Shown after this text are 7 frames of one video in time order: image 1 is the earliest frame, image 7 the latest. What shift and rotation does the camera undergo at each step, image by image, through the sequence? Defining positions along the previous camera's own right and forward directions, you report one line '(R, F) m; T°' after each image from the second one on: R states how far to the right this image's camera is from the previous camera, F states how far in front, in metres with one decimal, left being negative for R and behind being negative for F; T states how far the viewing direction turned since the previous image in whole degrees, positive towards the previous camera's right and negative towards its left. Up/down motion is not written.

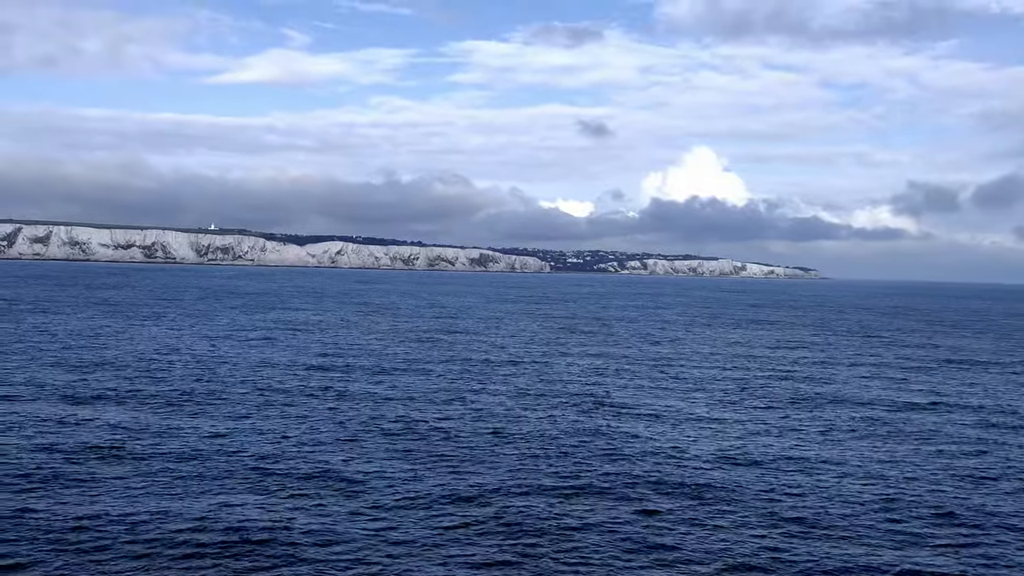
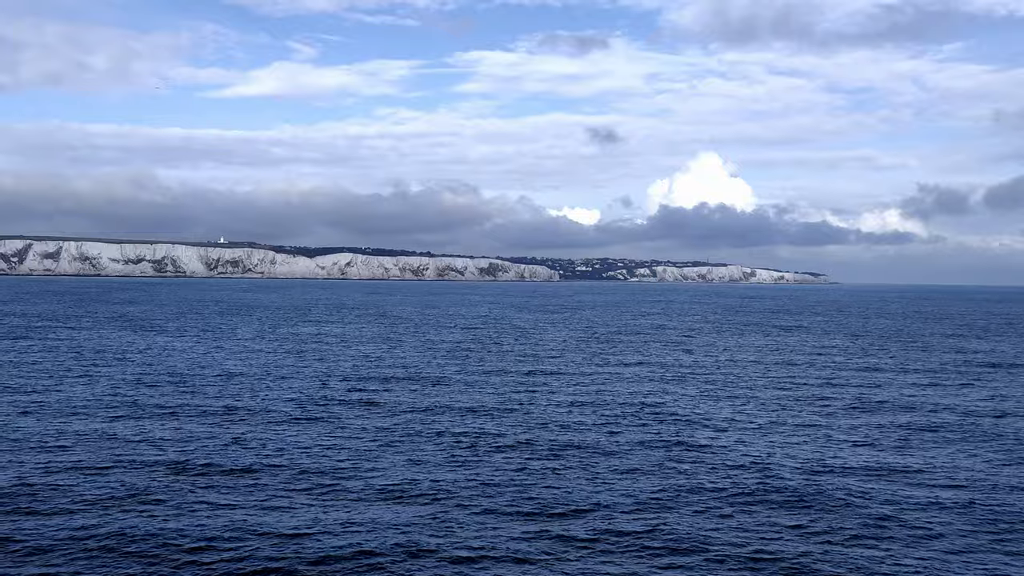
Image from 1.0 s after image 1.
(-2.1, +1.8) m; 0°
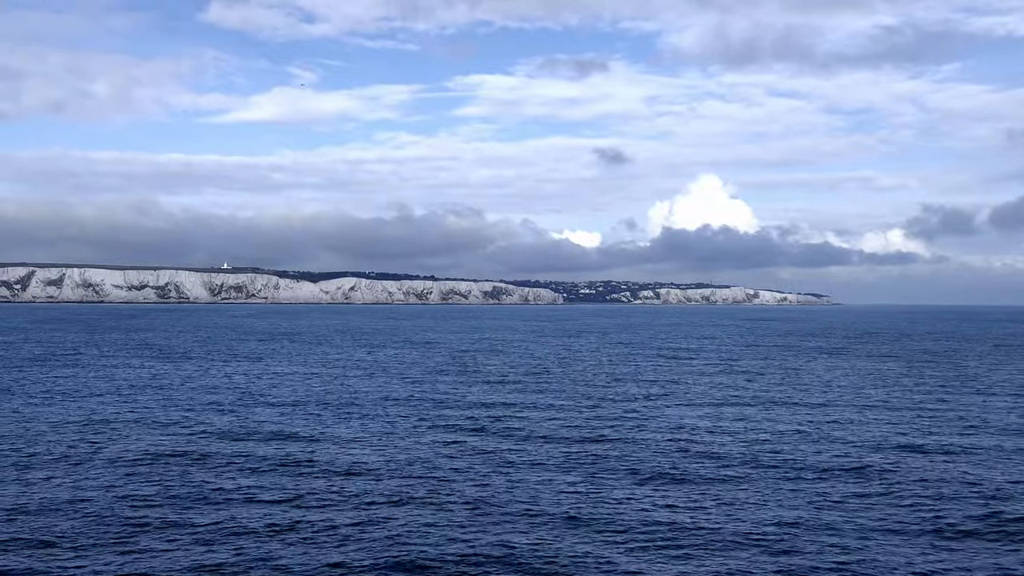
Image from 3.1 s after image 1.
(-4.2, +3.7) m; 0°
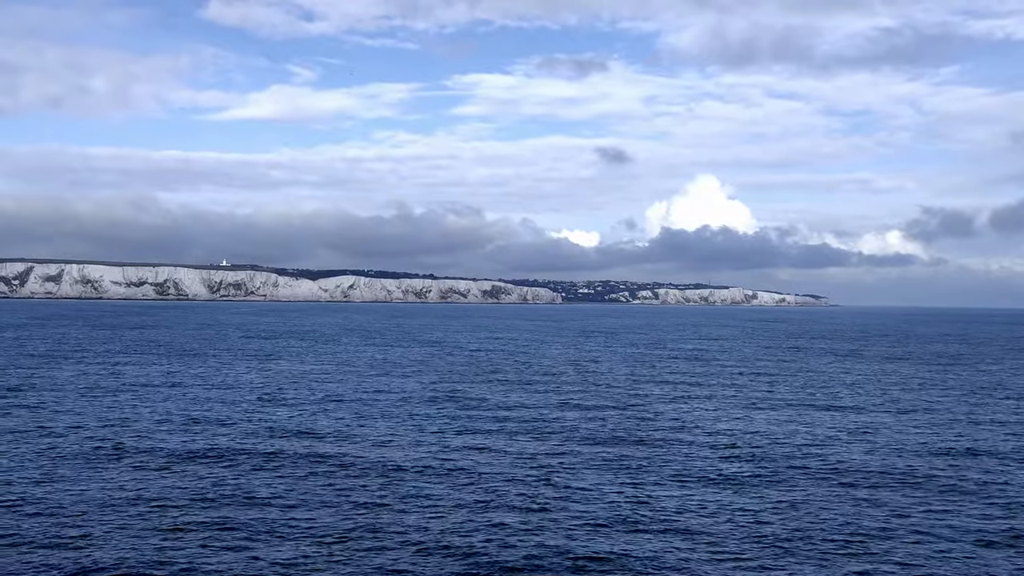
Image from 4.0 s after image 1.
(-1.8, +1.2) m; 0°
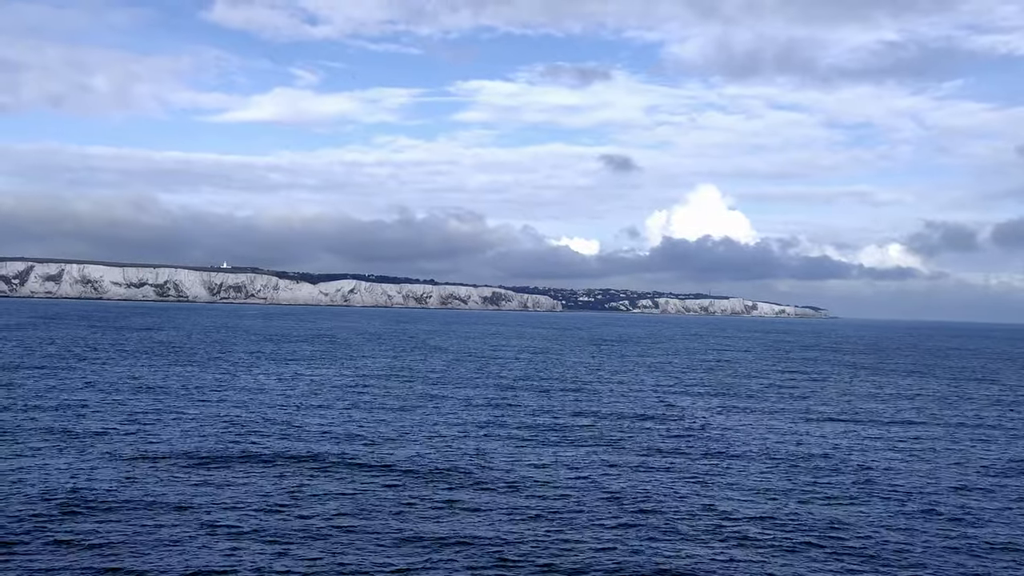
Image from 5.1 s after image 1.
(-2.4, +1.8) m; 0°
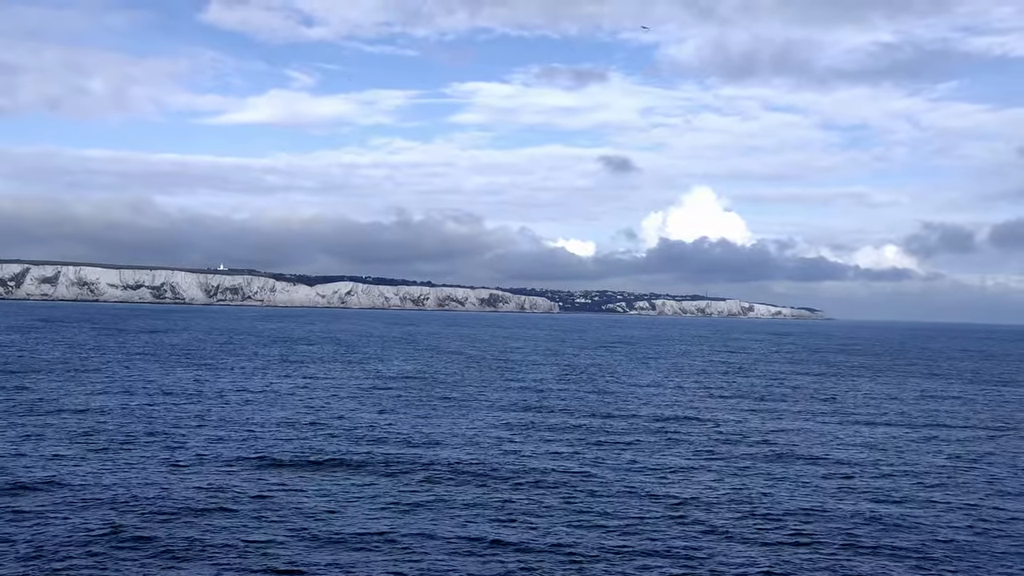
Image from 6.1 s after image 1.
(-1.9, +1.3) m; 0°
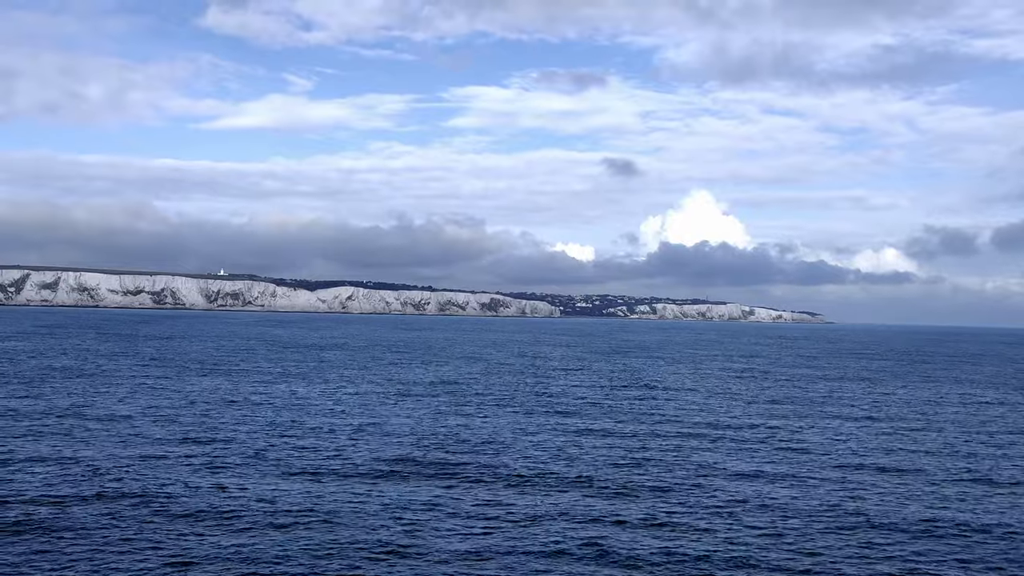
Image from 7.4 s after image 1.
(-2.4, +2.1) m; 0°
